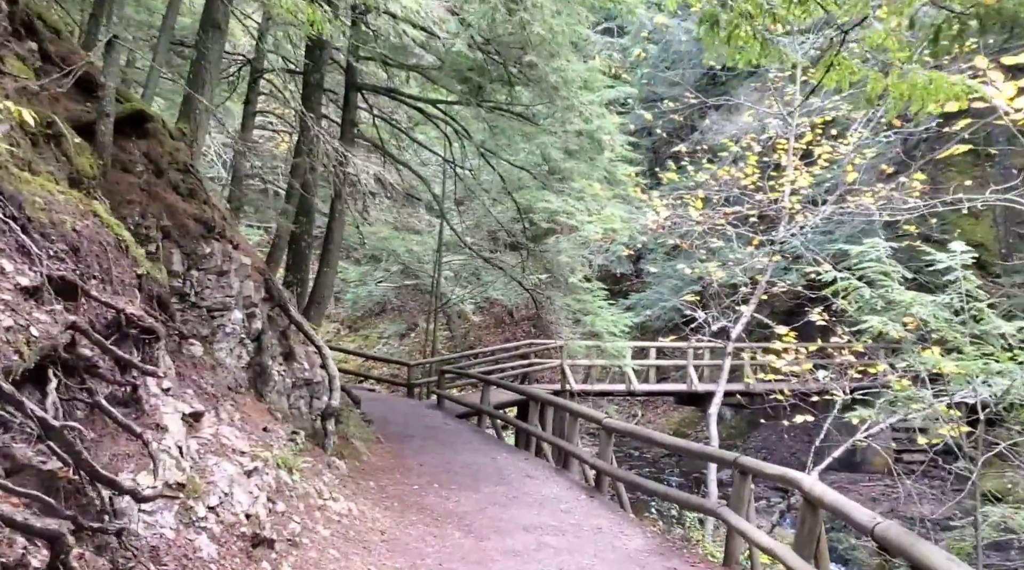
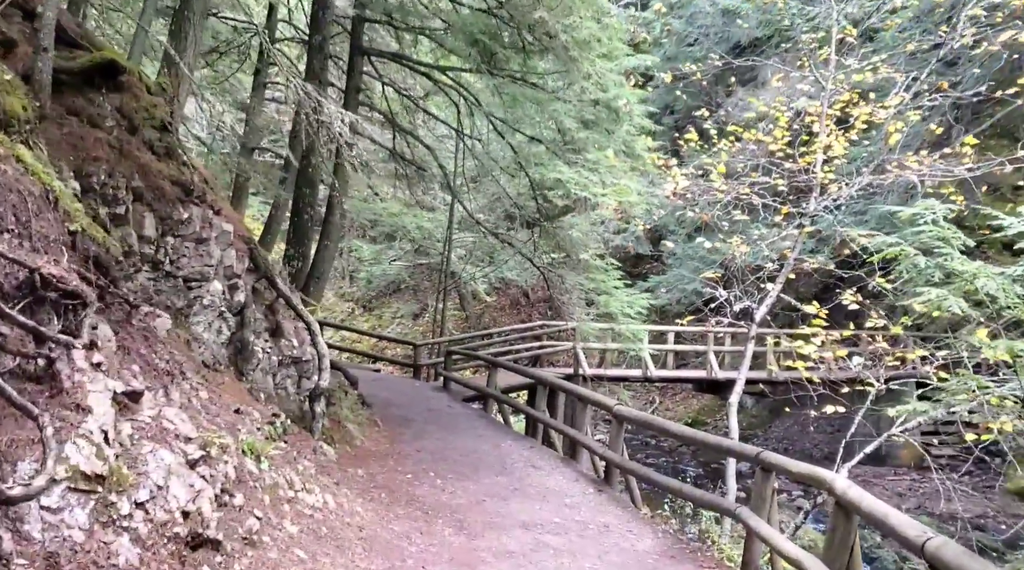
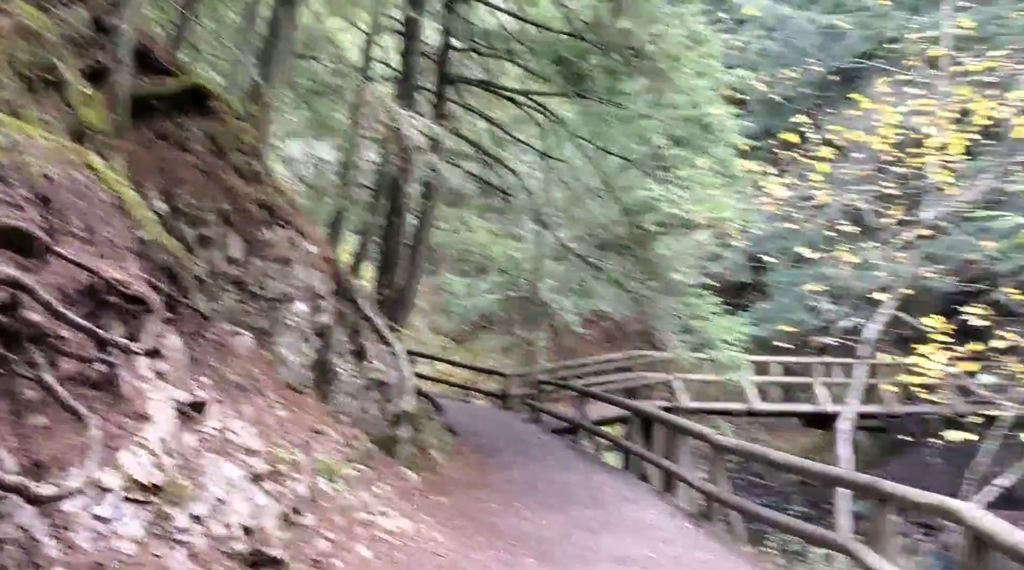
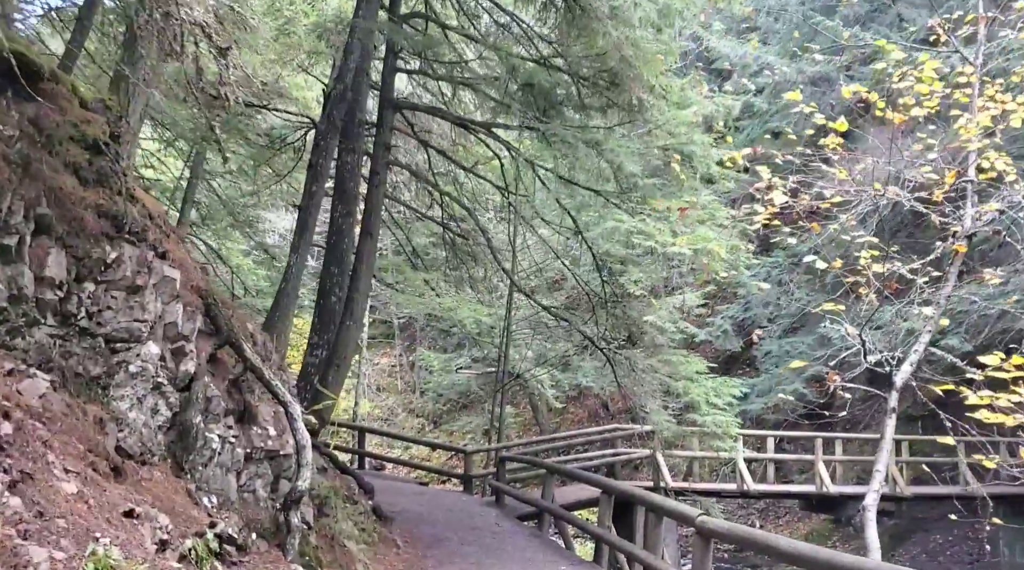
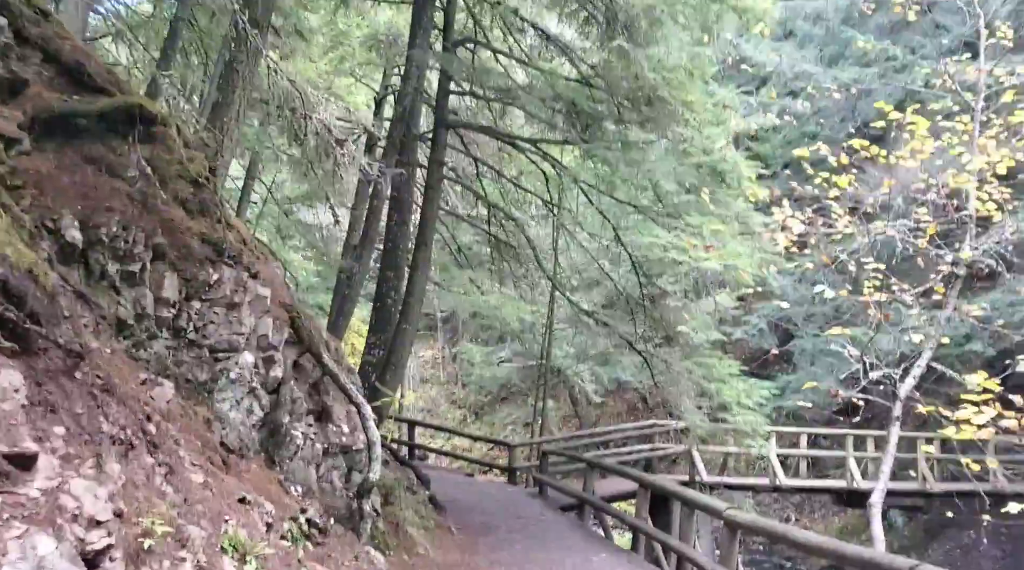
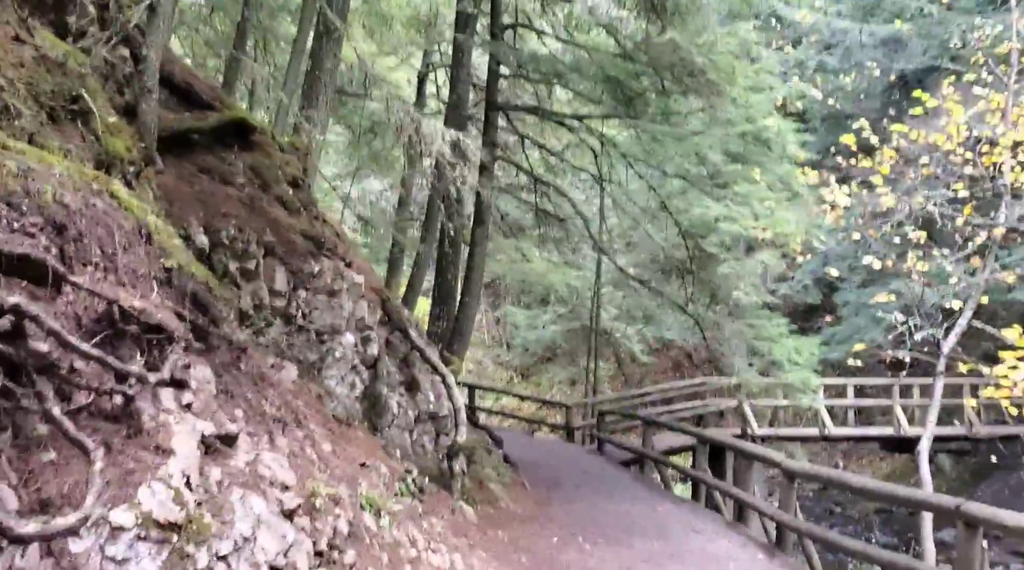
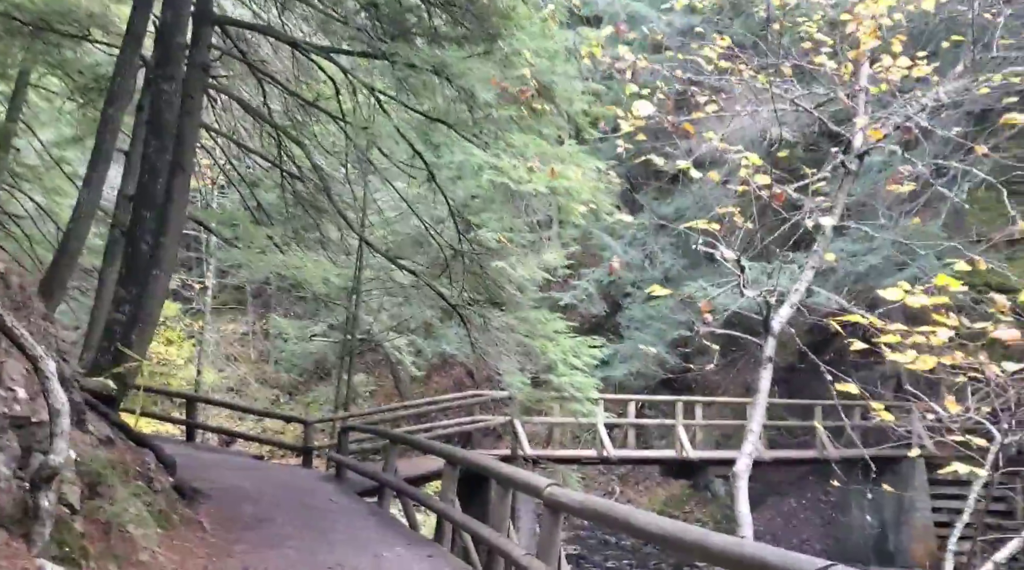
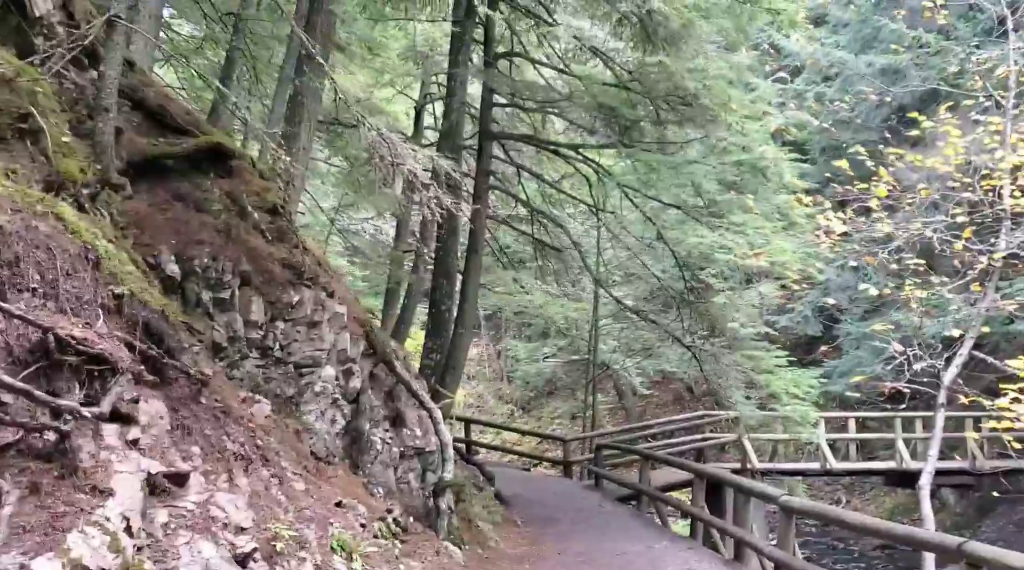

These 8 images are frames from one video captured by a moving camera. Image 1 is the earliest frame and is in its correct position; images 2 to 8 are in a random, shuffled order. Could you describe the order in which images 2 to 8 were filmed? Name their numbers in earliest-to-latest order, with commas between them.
2, 3, 6, 8, 5, 4, 7
